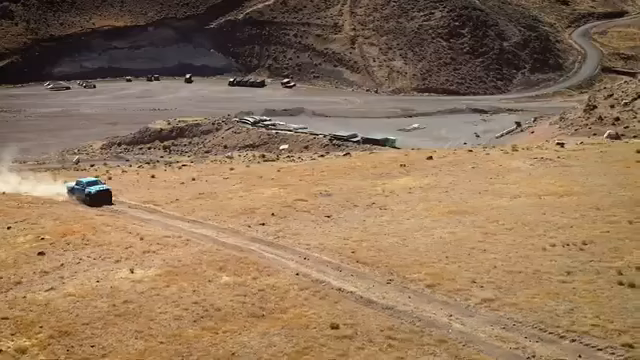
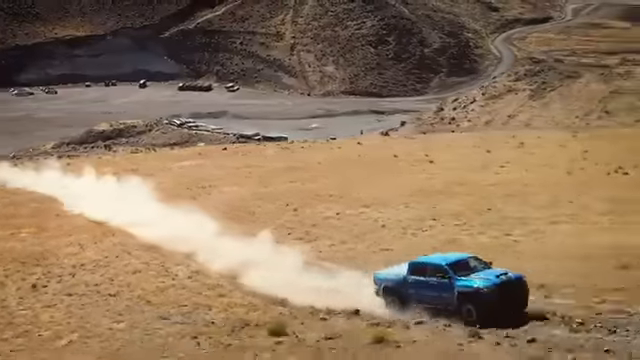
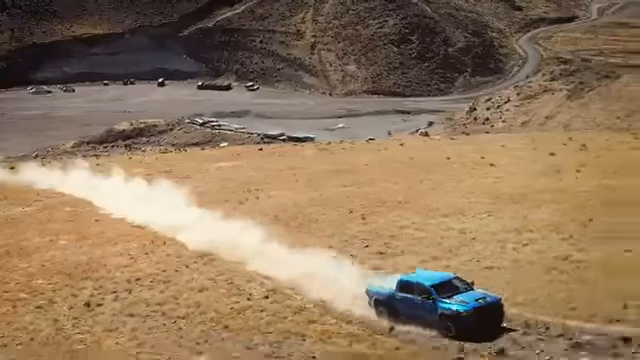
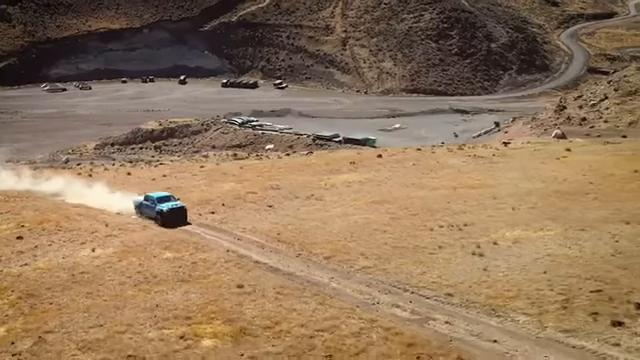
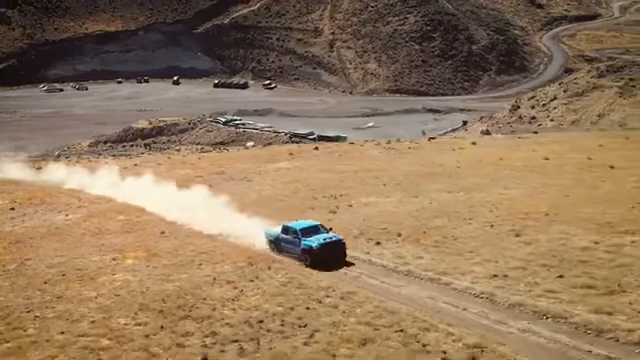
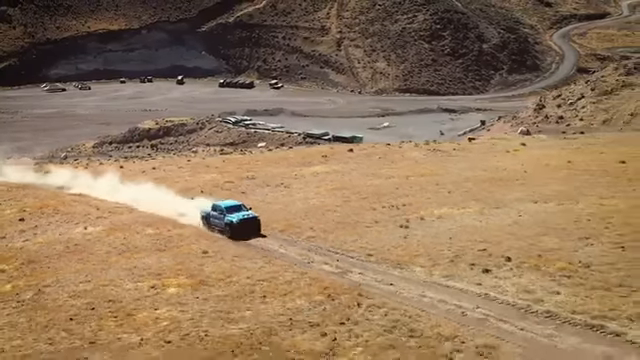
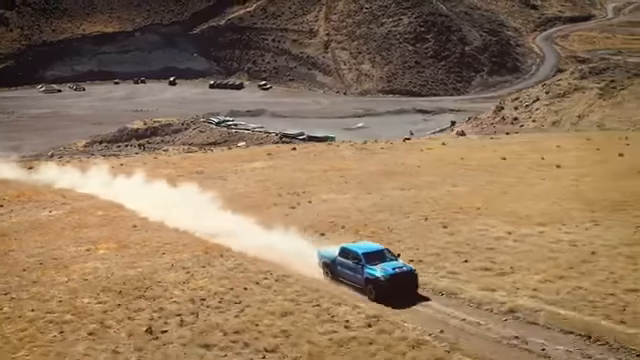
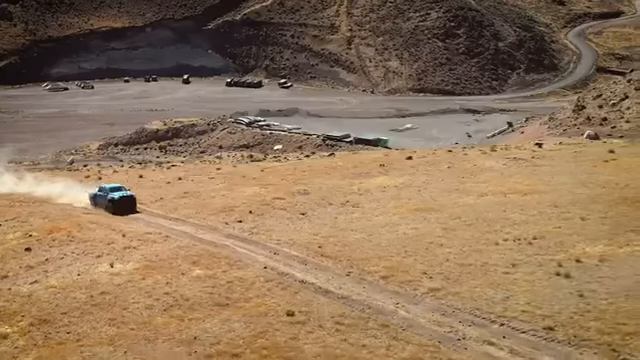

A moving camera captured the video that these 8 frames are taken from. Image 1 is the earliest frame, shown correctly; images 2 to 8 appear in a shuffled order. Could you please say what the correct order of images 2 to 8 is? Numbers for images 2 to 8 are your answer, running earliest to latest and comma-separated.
8, 4, 6, 5, 7, 3, 2
